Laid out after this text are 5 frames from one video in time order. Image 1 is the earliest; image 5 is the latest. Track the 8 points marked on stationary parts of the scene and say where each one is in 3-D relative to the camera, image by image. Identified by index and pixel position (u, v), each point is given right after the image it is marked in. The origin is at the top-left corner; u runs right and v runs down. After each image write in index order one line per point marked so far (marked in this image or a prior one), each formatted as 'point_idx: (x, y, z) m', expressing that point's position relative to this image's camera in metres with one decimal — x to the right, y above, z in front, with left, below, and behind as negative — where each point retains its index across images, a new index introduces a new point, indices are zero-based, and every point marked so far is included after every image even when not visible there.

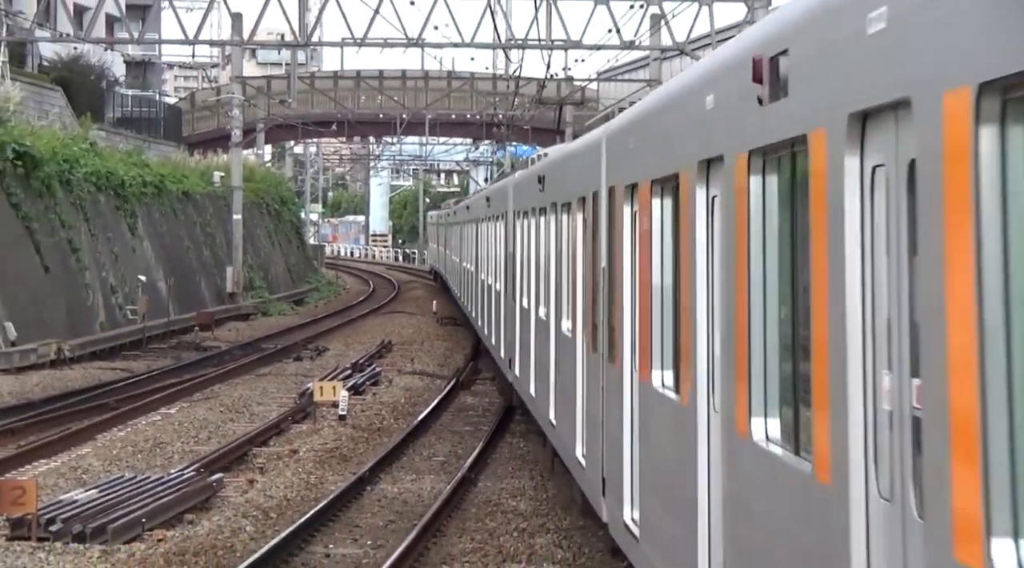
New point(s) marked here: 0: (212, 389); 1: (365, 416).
0: (-3.5, -1.2, +14.2) m
1: (-1.6, -1.3, +12.5) m
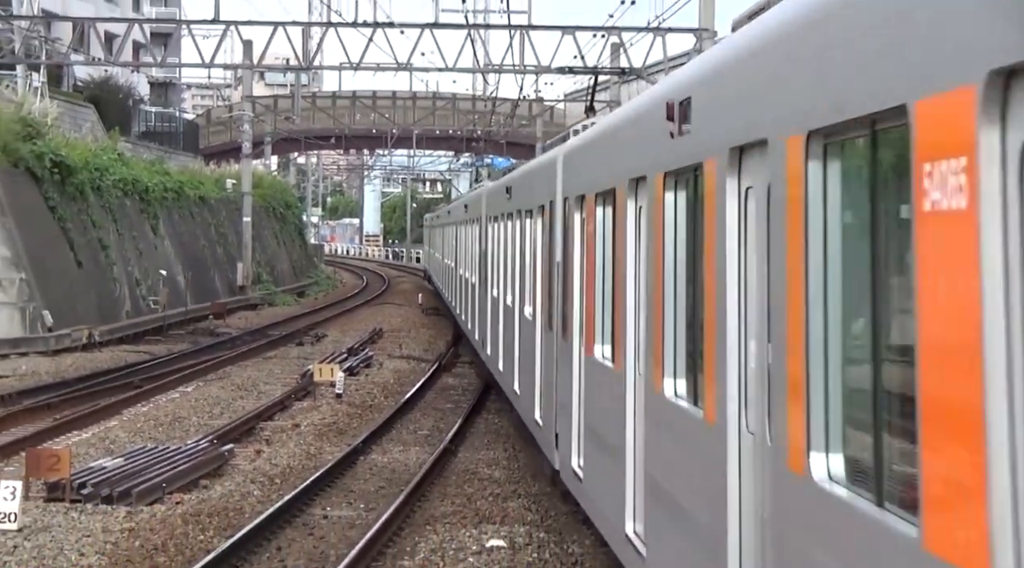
0: (-3.7, -1.1, +15.3) m
1: (-1.8, -1.2, +13.6) m
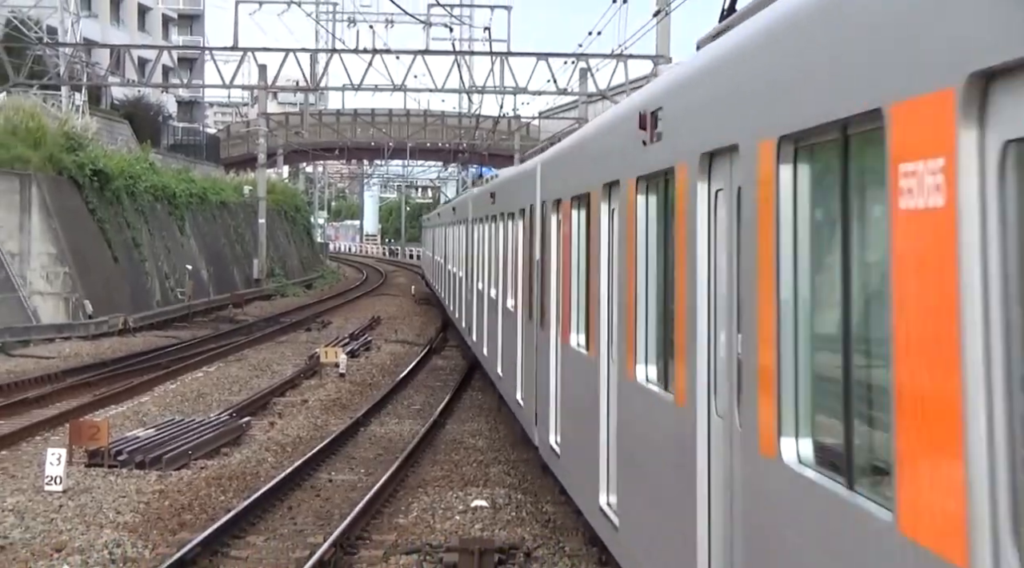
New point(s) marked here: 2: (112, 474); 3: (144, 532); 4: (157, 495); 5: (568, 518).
0: (-3.9, -1.0, +16.6) m
1: (-1.9, -1.1, +14.9) m
2: (-3.5, -1.7, +10.2) m
3: (-2.8, -1.9, +8.8) m
4: (-3.0, -1.8, +9.8) m
5: (+0.5, -1.9, +9.5) m
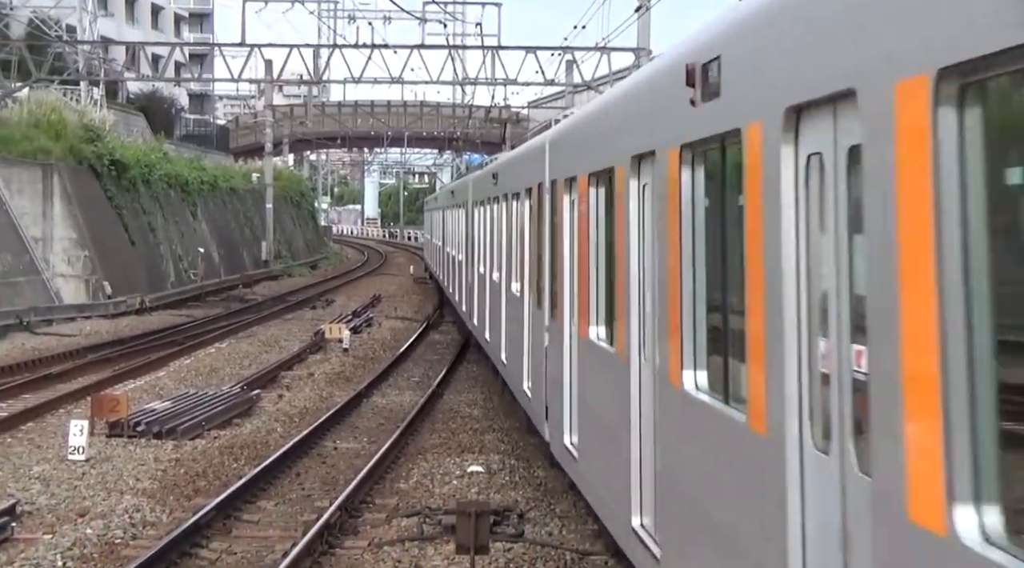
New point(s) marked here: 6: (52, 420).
0: (-4.0, -0.8, +17.3) m
1: (-2.0, -0.9, +15.6) m
2: (-3.5, -1.5, +10.9) m
3: (-2.9, -1.7, +9.5) m
4: (-3.0, -1.6, +10.5) m
5: (+0.4, -1.7, +10.2) m
6: (-4.5, -1.3, +11.4) m
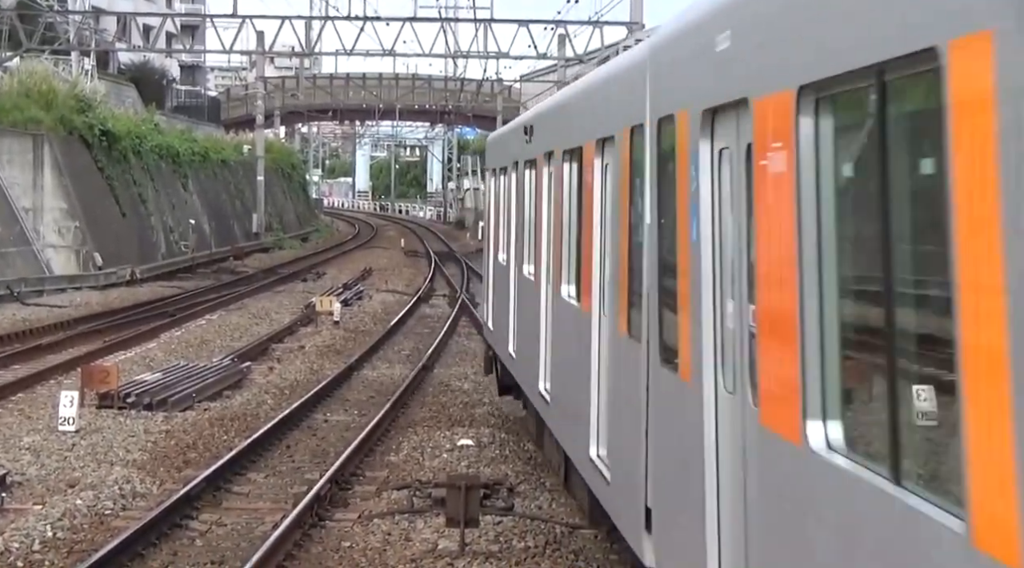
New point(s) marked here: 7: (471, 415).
0: (-4.1, -0.4, +17.3) m
1: (-2.1, -0.6, +15.6) m
2: (-3.6, -1.2, +10.9) m
3: (-3.0, -1.5, +9.5) m
4: (-3.1, -1.3, +10.5) m
5: (+0.3, -1.5, +10.3) m
6: (-4.6, -1.1, +11.4) m
7: (-0.4, -1.3, +11.4) m
